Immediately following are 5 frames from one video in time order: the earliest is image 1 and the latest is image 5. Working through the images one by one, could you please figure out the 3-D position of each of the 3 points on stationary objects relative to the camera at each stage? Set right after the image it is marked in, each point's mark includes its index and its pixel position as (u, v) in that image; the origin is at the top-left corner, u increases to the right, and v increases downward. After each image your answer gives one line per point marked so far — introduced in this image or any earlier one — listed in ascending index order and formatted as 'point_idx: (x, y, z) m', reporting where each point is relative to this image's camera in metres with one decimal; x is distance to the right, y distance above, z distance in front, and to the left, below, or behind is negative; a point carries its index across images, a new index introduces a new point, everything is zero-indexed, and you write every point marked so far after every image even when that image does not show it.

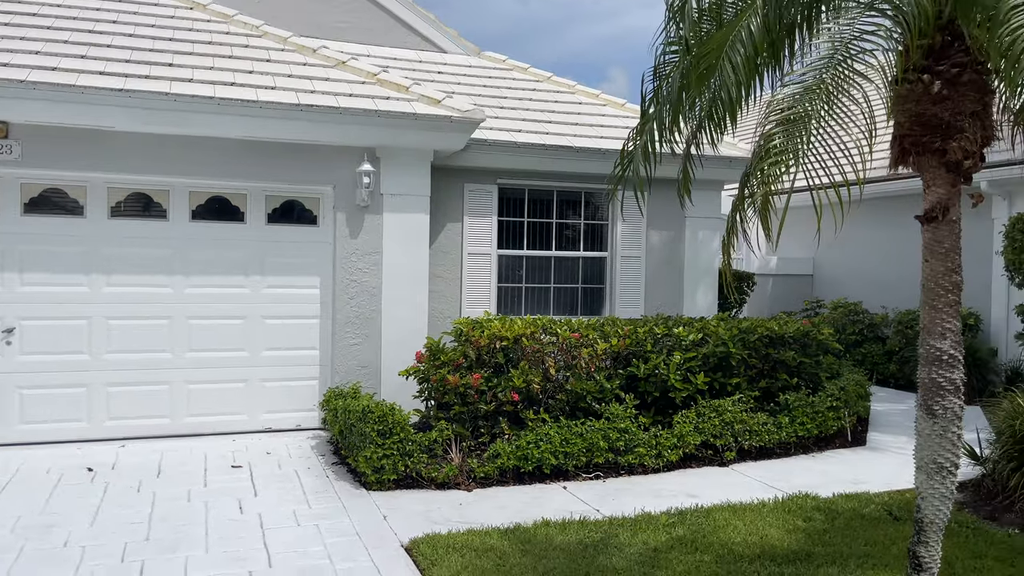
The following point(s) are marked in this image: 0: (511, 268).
0: (0.0, +0.2, +10.1) m
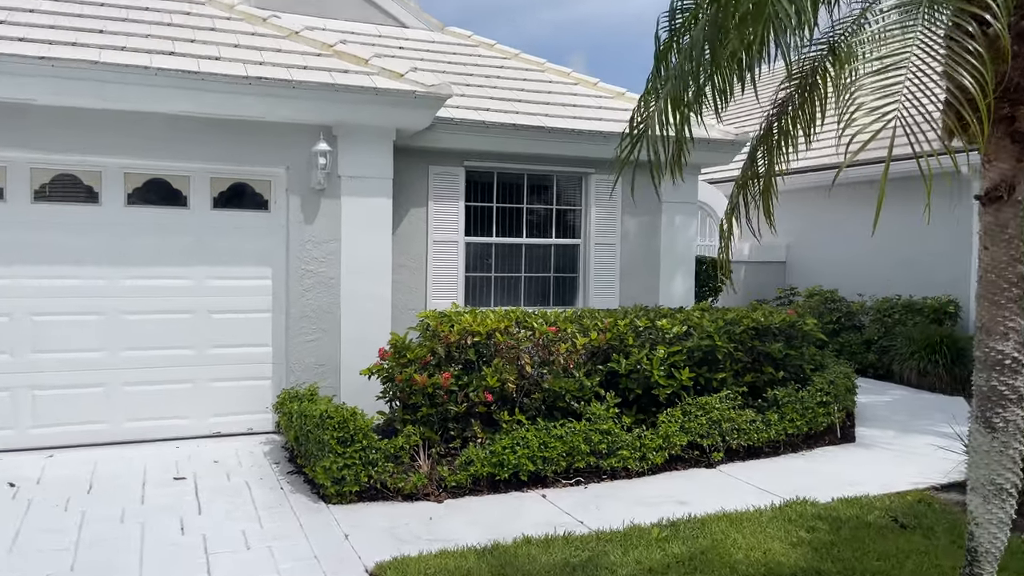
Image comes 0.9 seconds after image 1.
0: (-0.4, +0.4, +9.5) m
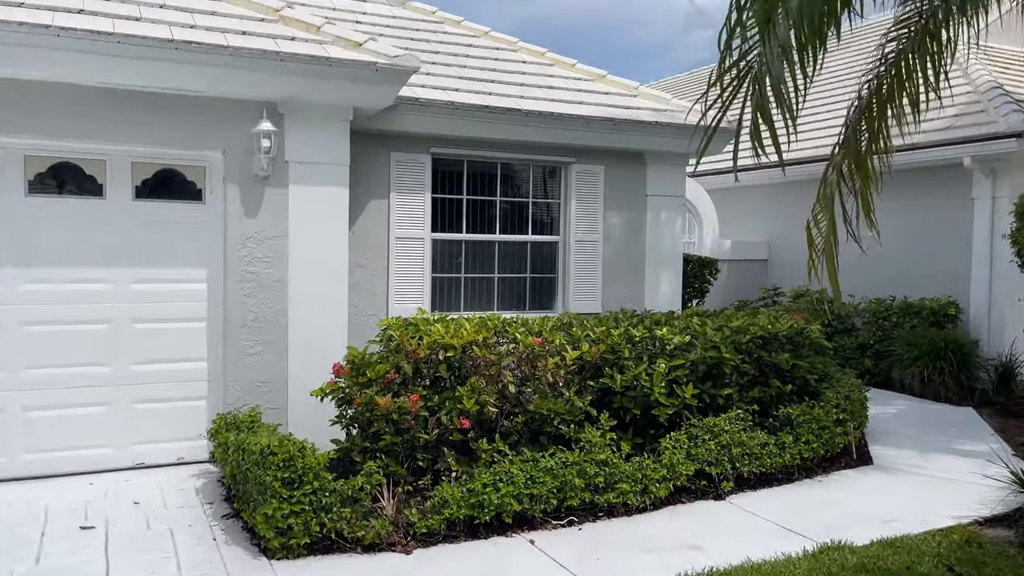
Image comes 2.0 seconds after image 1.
0: (-0.7, +0.3, +8.5) m
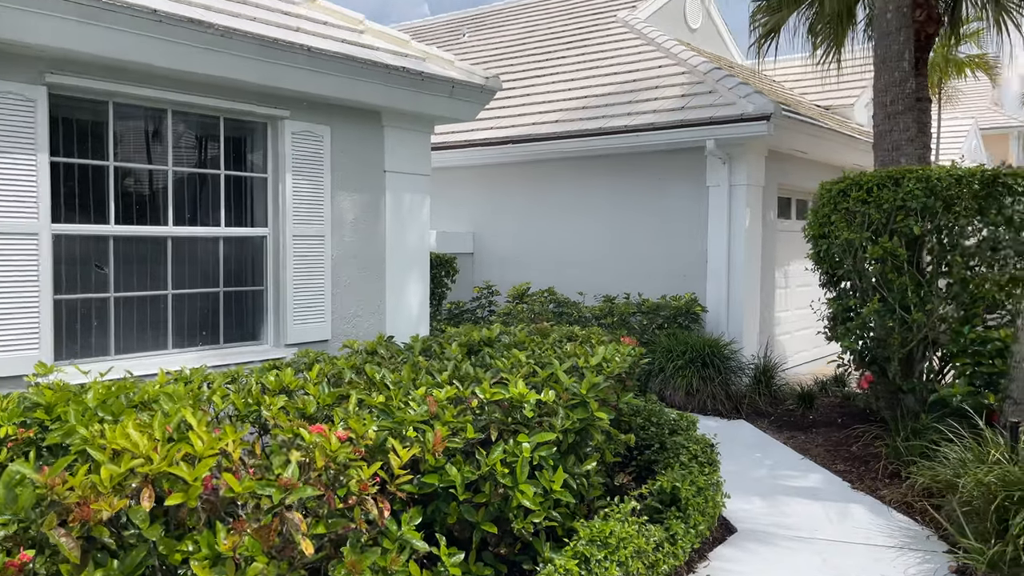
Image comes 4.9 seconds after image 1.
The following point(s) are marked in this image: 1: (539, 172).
0: (-2.6, +0.2, +5.0) m
1: (+0.4, +1.6, +11.0) m
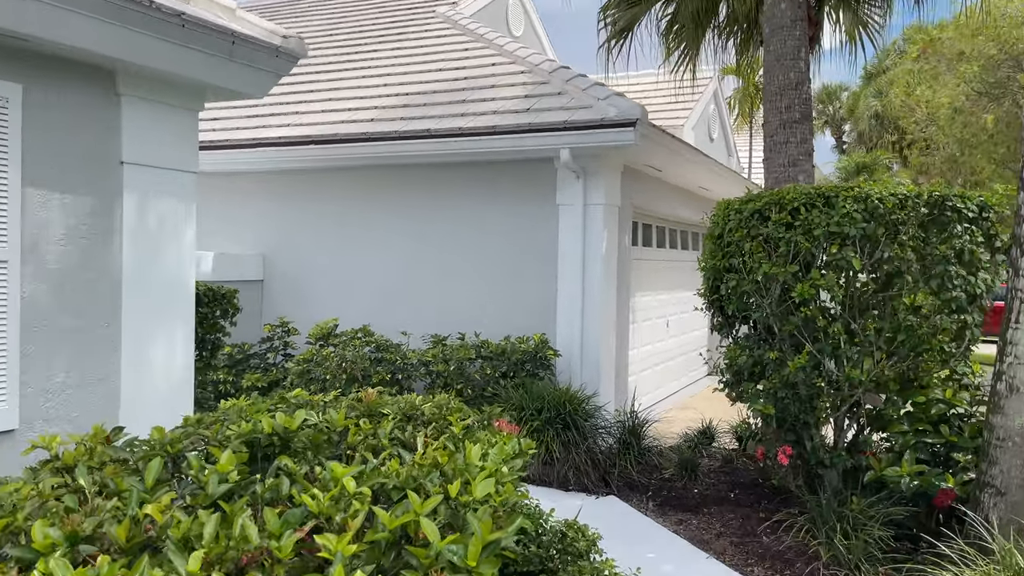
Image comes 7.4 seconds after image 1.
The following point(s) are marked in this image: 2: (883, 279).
0: (-3.2, -0.1, +2.3) m
1: (-1.8, +1.2, +8.9) m
2: (+2.2, +0.1, +5.0) m
